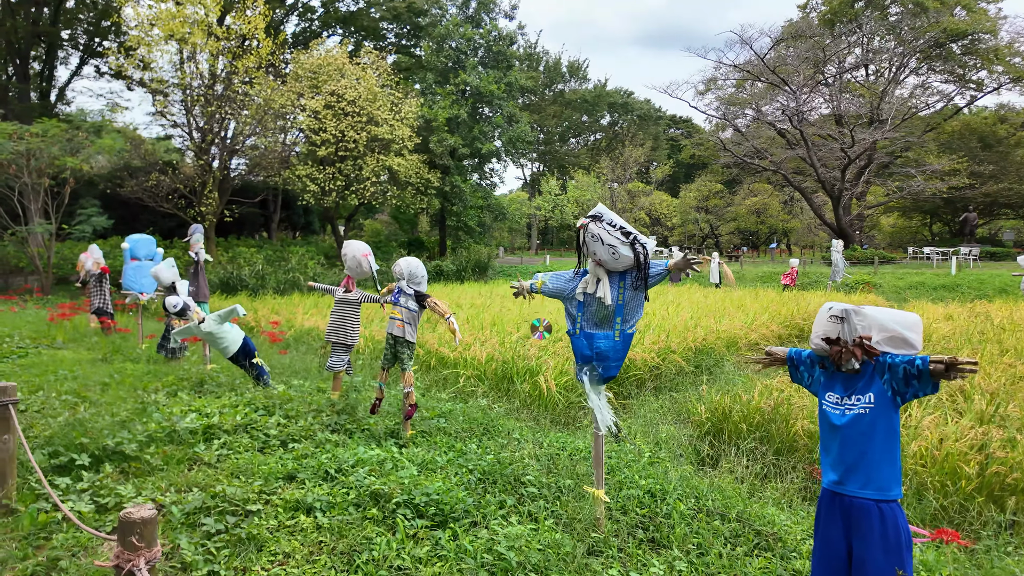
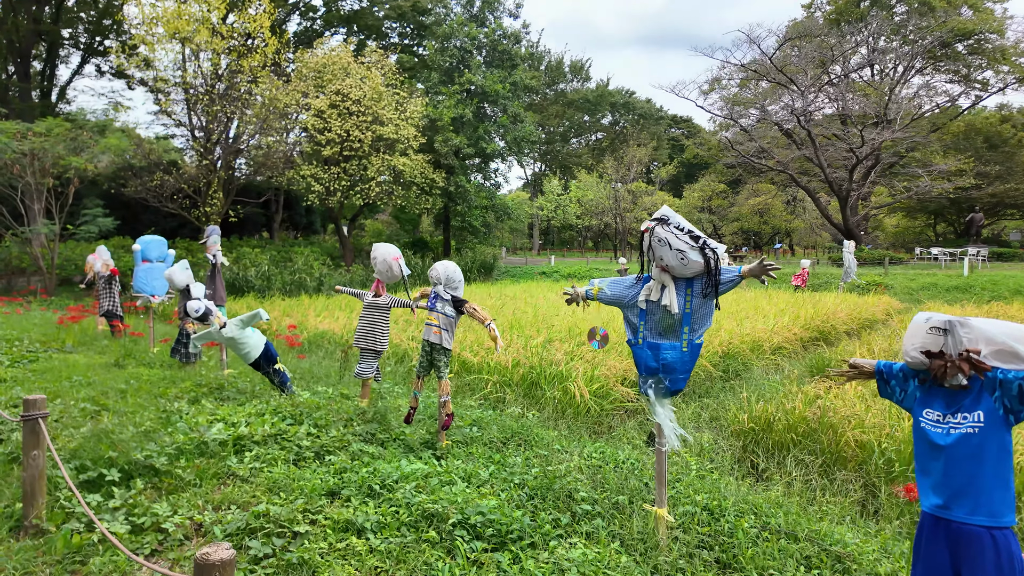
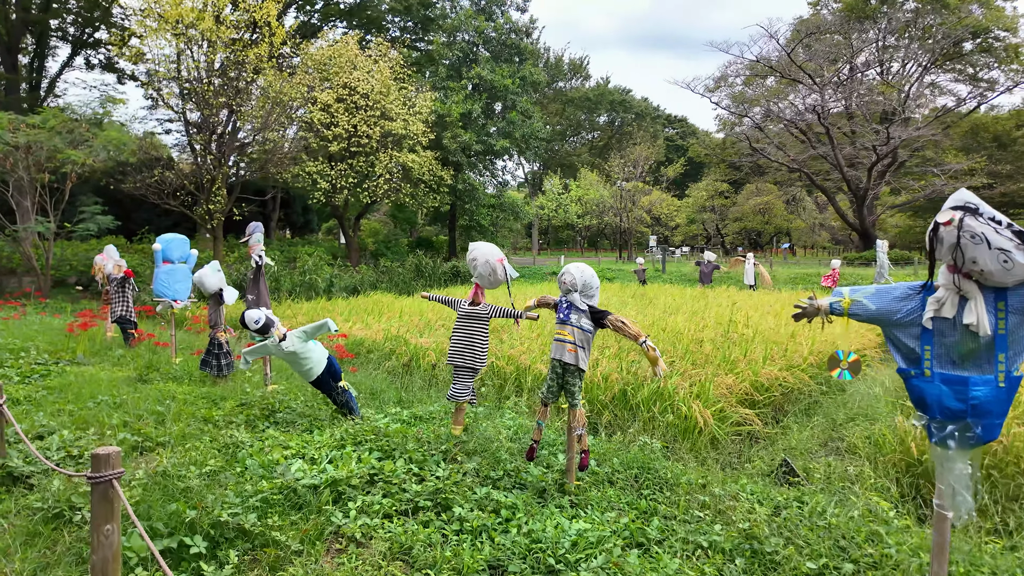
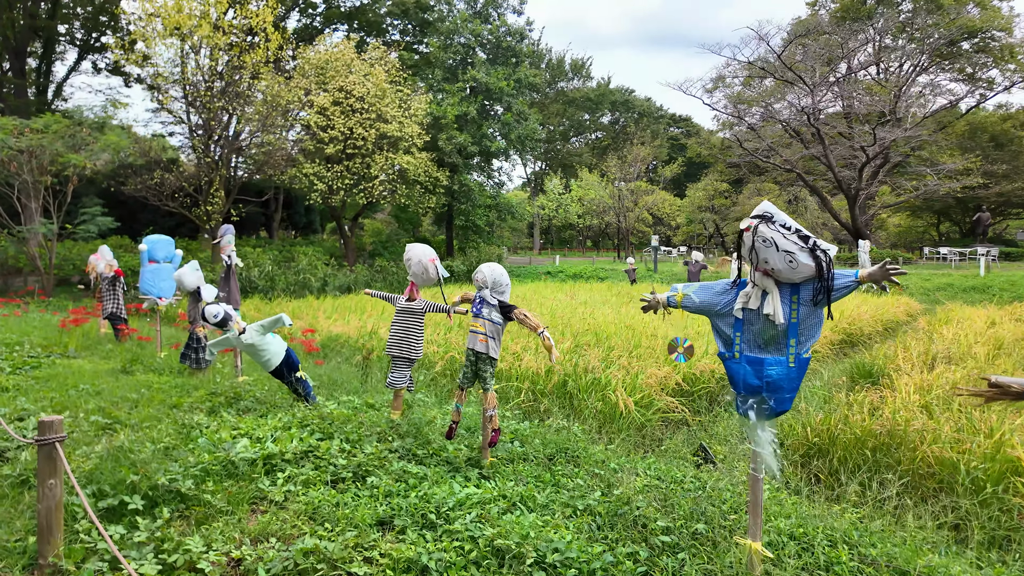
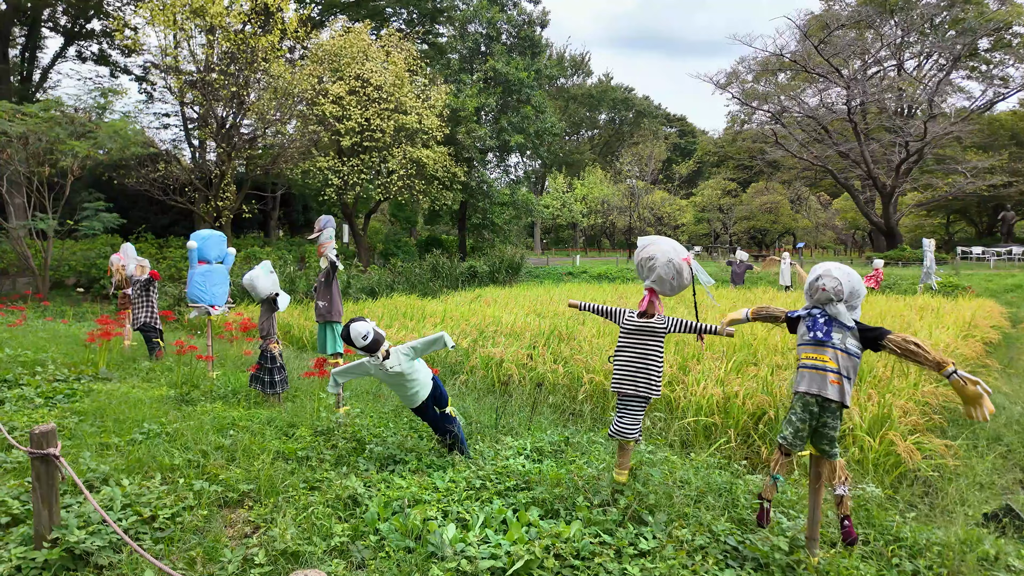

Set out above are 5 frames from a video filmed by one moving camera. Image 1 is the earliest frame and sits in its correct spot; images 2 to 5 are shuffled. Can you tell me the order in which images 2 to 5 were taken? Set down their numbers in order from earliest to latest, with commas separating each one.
2, 4, 3, 5
